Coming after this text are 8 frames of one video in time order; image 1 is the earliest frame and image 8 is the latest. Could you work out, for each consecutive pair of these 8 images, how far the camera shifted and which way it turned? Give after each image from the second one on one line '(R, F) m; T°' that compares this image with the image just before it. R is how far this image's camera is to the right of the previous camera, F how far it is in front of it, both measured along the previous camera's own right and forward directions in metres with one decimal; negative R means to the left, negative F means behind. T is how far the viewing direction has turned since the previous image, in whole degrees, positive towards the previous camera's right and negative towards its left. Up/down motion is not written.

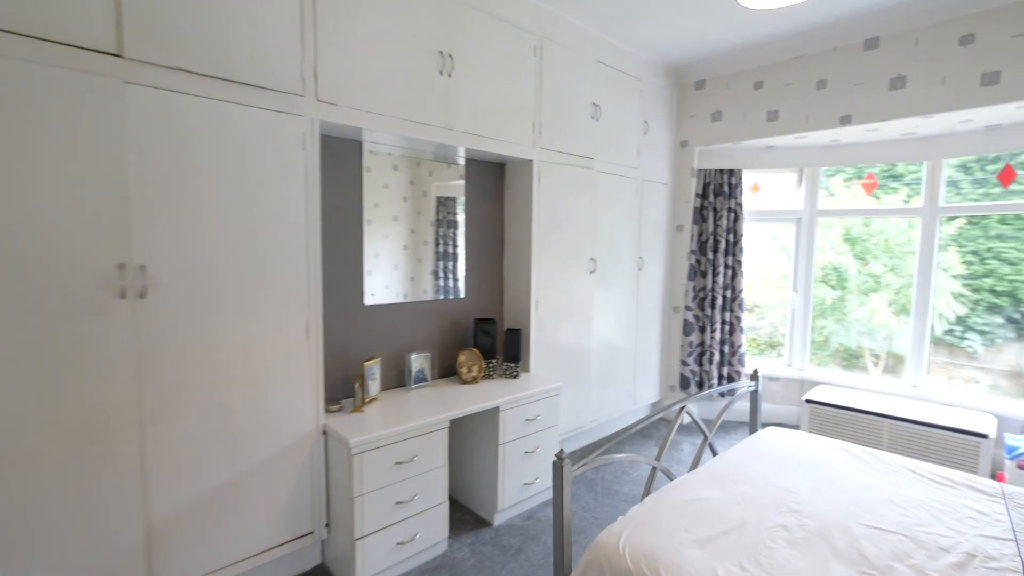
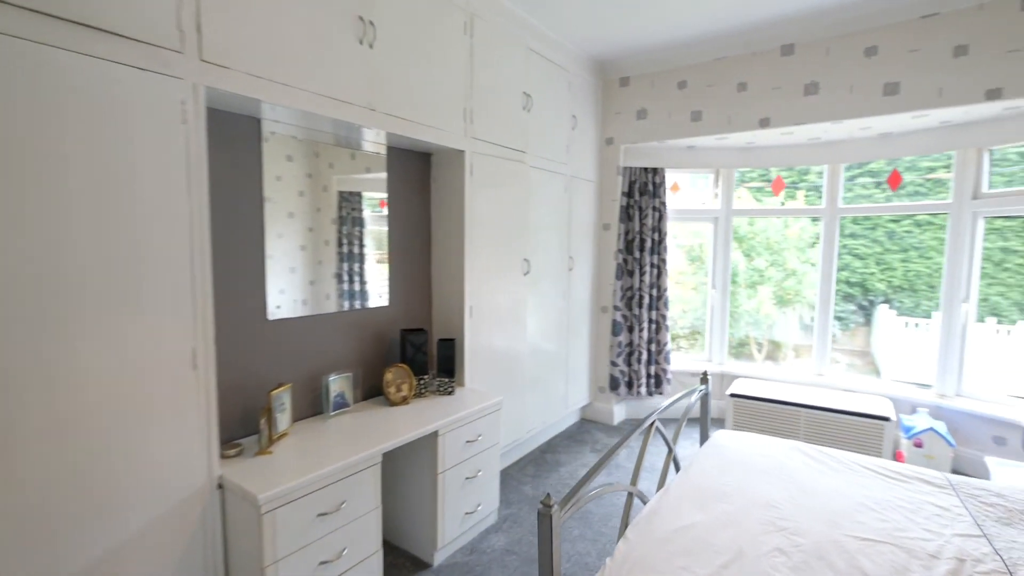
(-0.2, +0.3) m; +12°
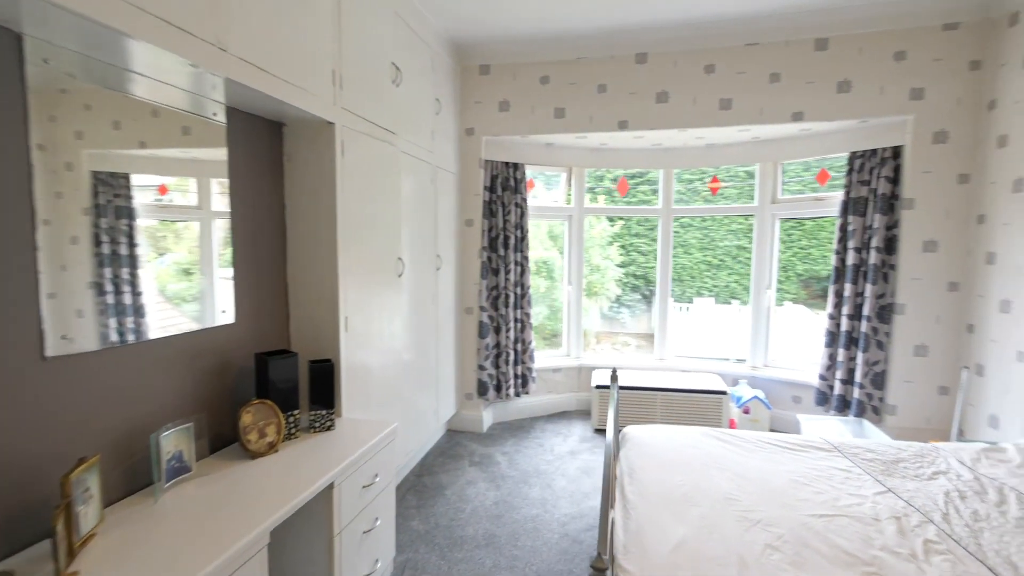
(-0.4, +0.4) m; +23°
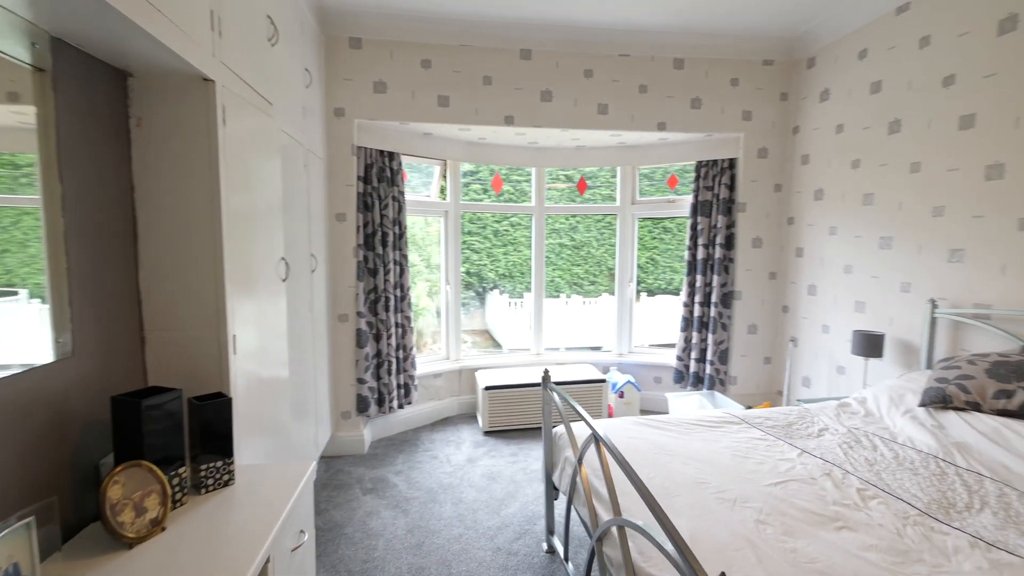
(-0.5, +0.3) m; +22°
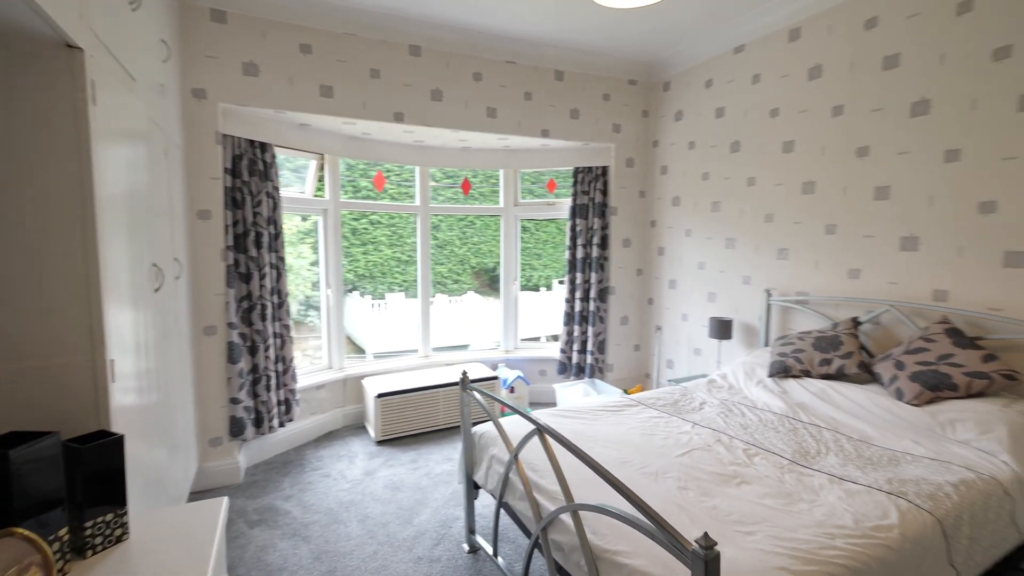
(-0.3, 0.0) m; +17°
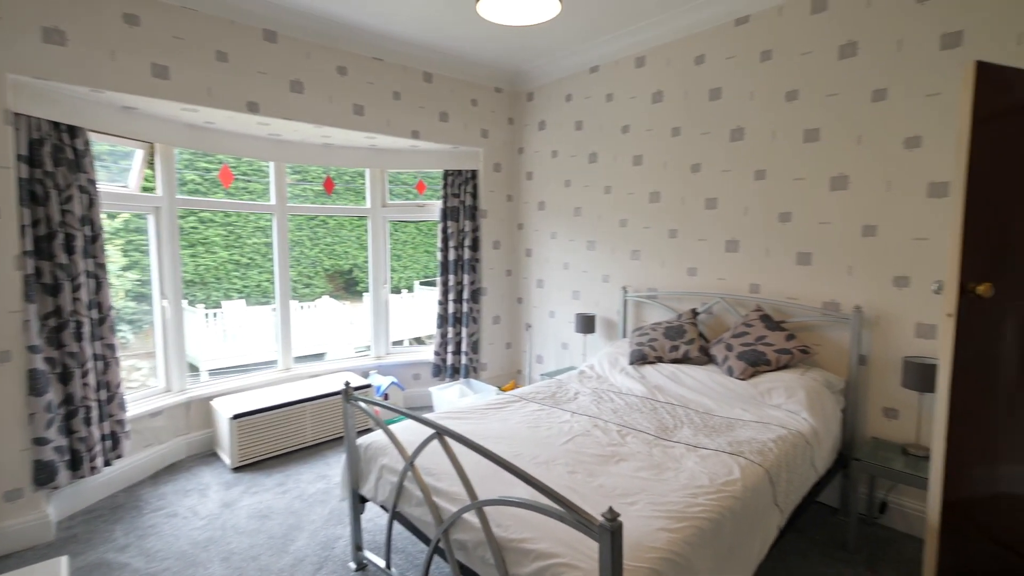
(-0.1, 0.0) m; +17°
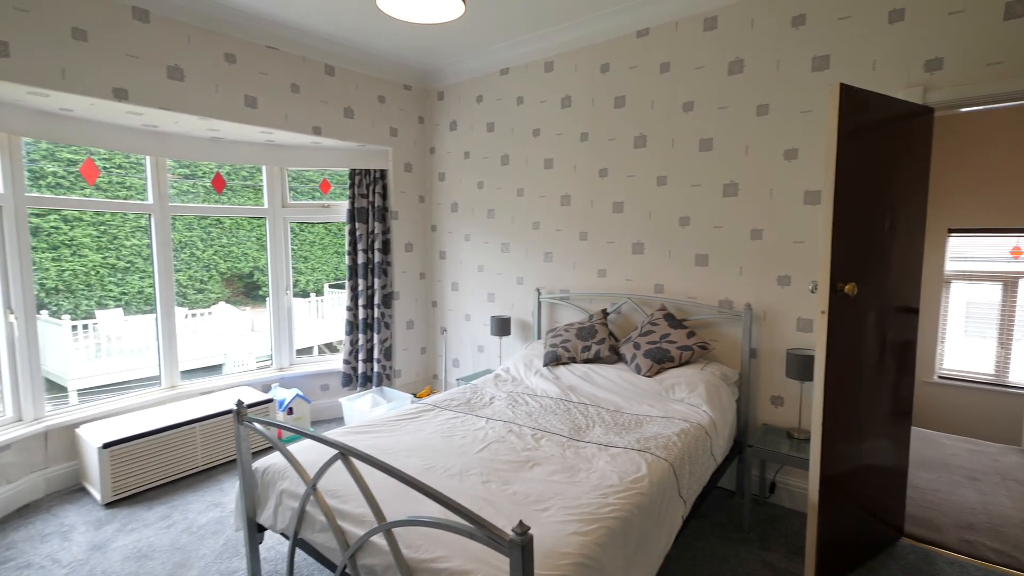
(0.0, 0.0) m; +9°
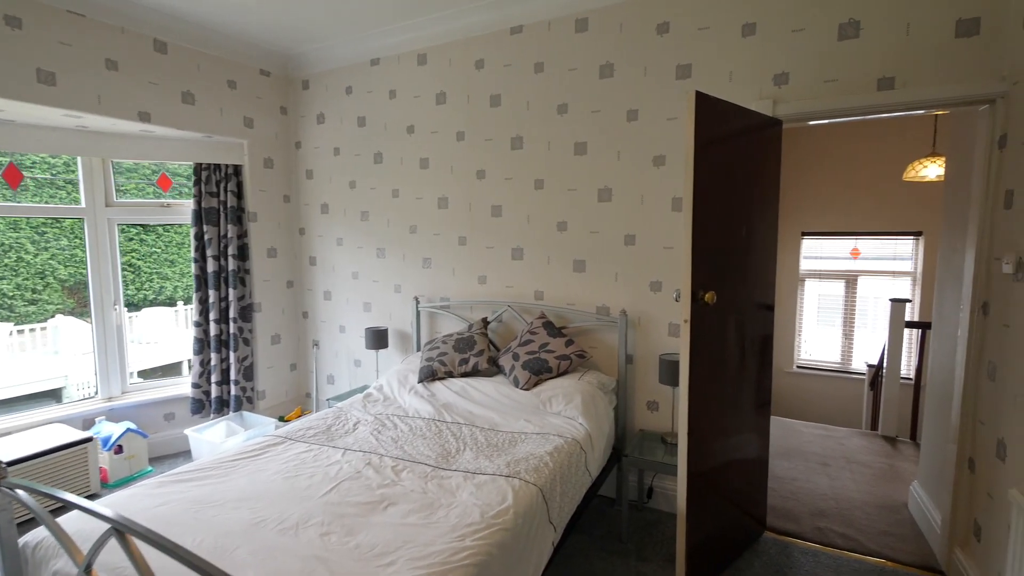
(+0.2, +0.2) m; +11°
